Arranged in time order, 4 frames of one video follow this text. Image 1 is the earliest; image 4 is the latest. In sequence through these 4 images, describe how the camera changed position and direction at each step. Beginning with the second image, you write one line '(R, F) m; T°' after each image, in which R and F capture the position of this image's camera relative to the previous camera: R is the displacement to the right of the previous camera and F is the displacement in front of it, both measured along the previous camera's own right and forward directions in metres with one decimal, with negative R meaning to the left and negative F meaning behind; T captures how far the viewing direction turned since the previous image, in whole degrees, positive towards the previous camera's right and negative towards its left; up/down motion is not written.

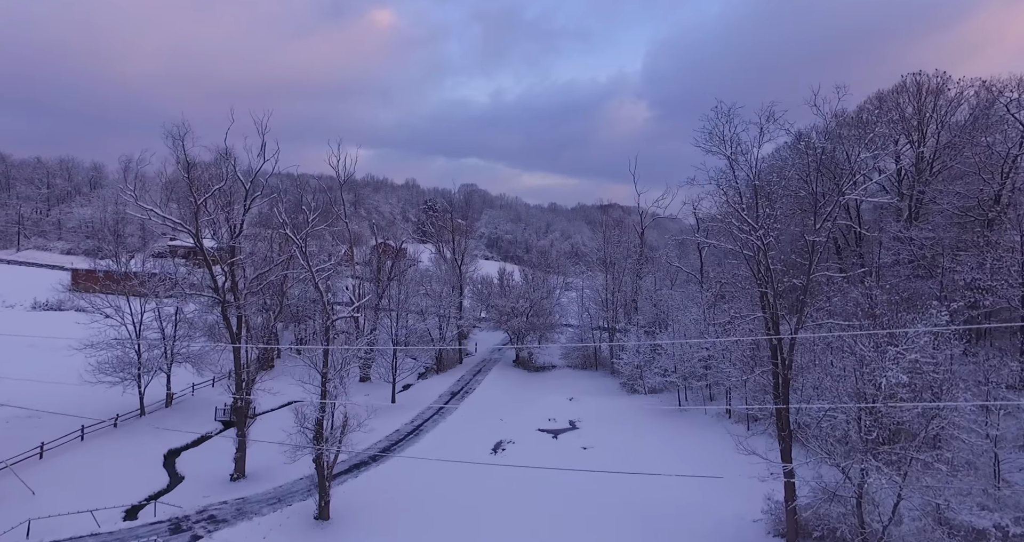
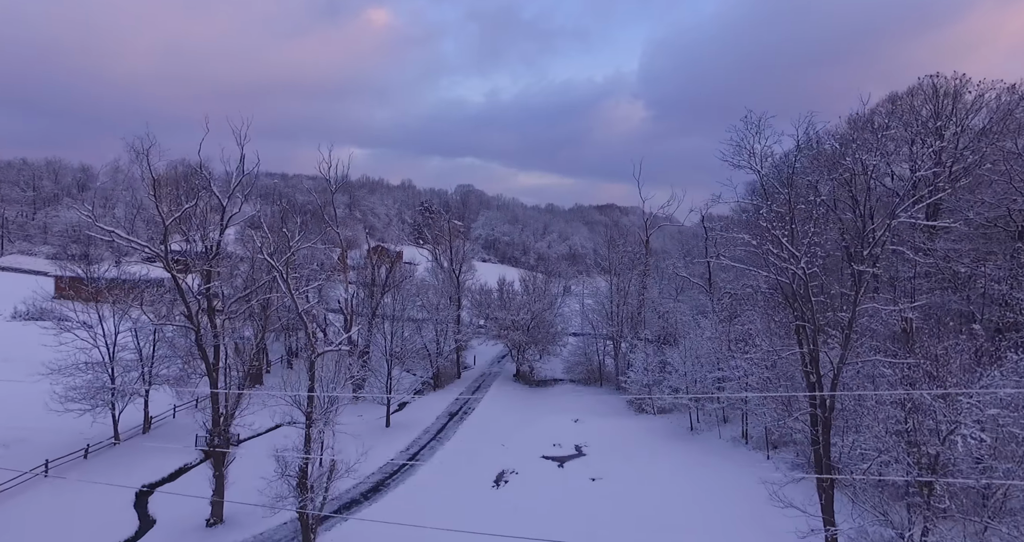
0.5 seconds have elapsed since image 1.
(-0.2, +1.5) m; 0°
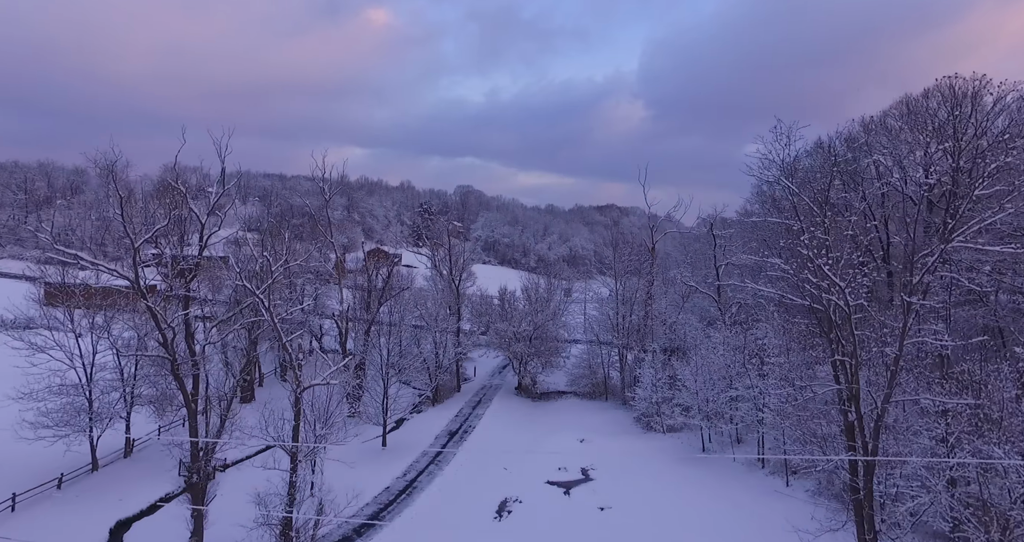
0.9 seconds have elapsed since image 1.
(-0.1, +1.2) m; 0°
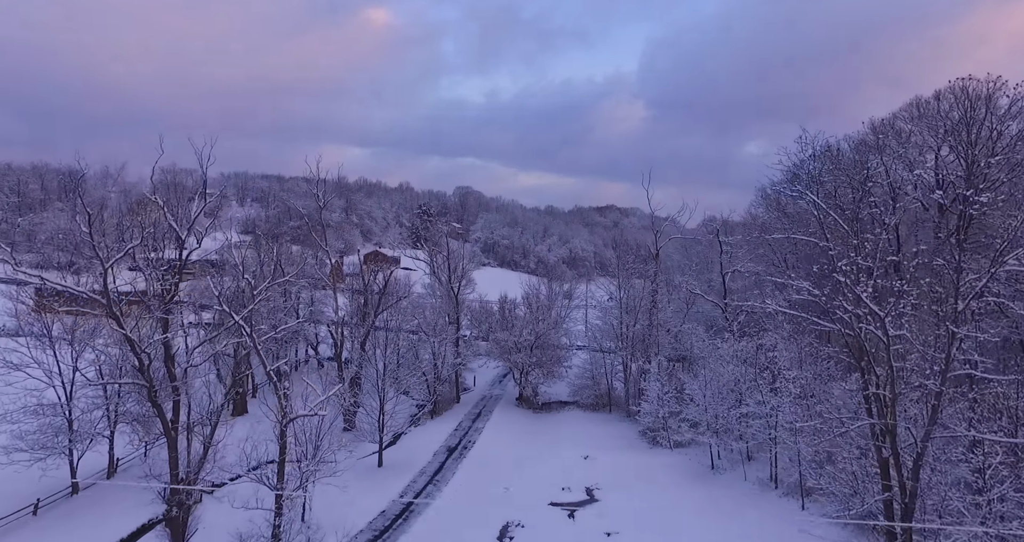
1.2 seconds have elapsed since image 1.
(-0.1, +0.9) m; 0°
